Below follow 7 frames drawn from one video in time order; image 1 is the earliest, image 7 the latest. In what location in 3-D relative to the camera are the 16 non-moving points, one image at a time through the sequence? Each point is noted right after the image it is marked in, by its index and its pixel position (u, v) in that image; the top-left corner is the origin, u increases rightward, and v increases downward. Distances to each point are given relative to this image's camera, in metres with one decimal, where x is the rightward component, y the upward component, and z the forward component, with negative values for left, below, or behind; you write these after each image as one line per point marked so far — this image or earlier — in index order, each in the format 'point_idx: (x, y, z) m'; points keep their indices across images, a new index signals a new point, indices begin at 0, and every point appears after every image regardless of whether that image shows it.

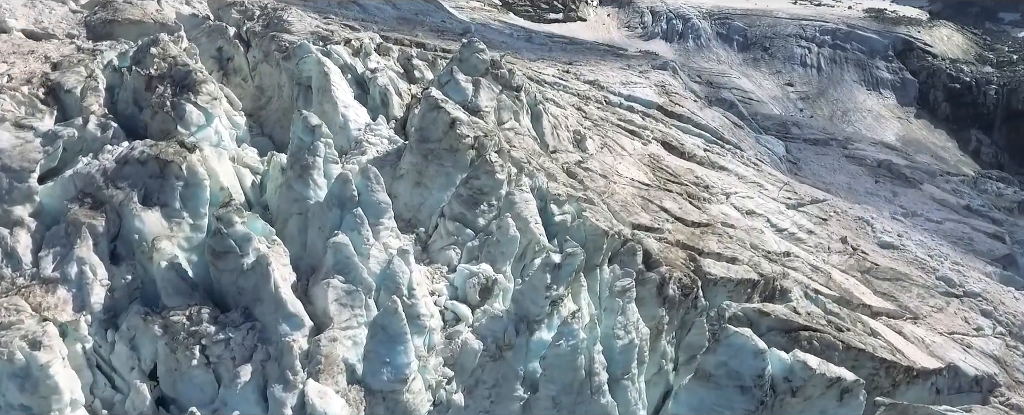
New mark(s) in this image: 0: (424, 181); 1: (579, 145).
0: (-1.3, +0.4, +9.4) m
1: (+1.5, +1.4, +14.1) m
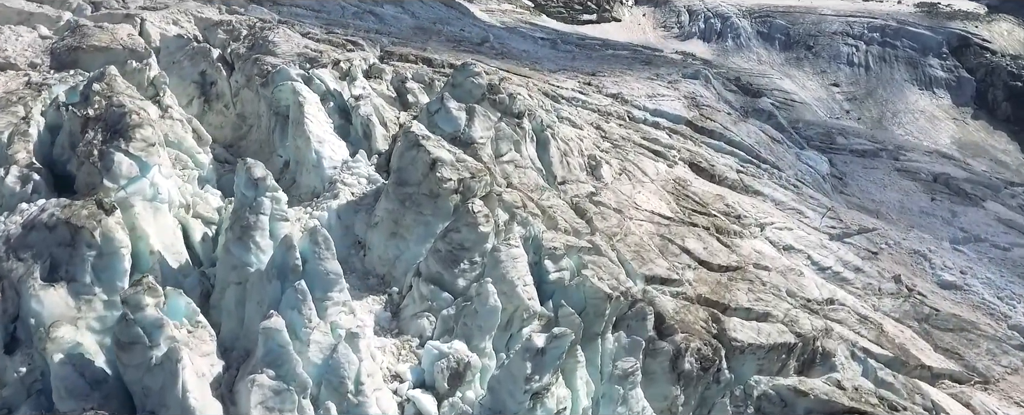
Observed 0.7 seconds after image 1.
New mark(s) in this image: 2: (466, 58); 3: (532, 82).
0: (-1.4, -0.3, +8.1) m
1: (+1.6, +0.7, +12.8) m
2: (-1.3, +4.4, +18.6) m
3: (+0.6, +3.4, +17.4) m
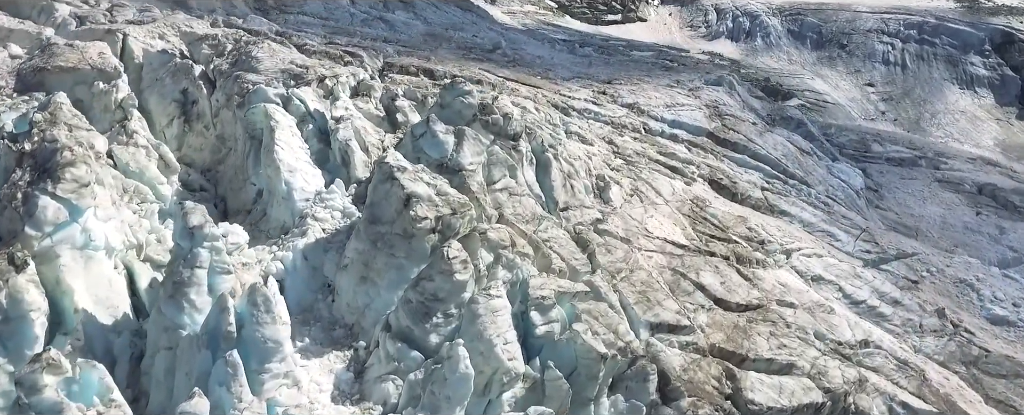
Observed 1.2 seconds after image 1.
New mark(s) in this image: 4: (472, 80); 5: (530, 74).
0: (-1.6, -0.8, +7.3) m
1: (+1.6, +0.2, +11.7) m
2: (-1.0, +3.9, +17.7) m
3: (+0.8, +3.0, +16.4) m
4: (-1.0, +3.1, +15.4) m
5: (+0.5, +4.1, +19.4) m
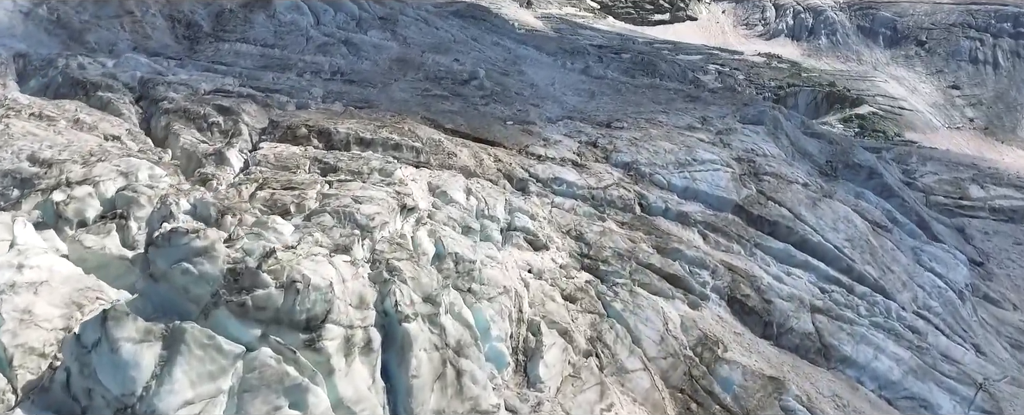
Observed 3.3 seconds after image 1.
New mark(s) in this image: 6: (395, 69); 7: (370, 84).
0: (-3.5, -2.8, +2.8) m
1: (+0.1, -1.8, +7.0) m
2: (-2.0, +1.9, +13.2) m
3: (-0.3, +0.9, +11.8) m
4: (-2.2, +1.1, +10.9) m
5: (-0.3, +2.1, +14.7) m
6: (-3.5, +4.2, +19.1) m
7: (-3.8, +3.3, +16.8) m
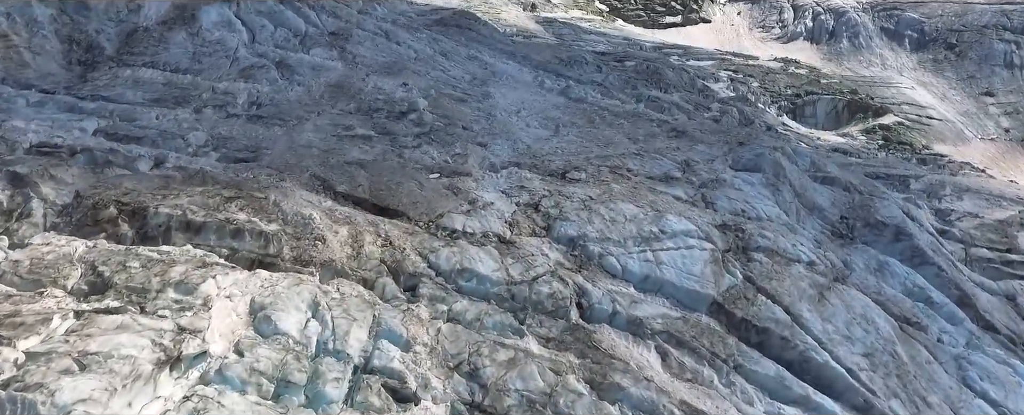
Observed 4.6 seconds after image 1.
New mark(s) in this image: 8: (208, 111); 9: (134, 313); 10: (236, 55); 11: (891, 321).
0: (-5.2, -4.2, -0.1) m
1: (-1.5, -3.2, +4.0) m
2: (-3.4, +0.5, +10.3) m
3: (-1.8, -0.4, +8.8) m
4: (-3.6, -0.3, +7.9) m
5: (-1.7, +0.7, +11.7) m
6: (-4.8, +2.8, +16.2) m
7: (-5.1, +1.9, +13.9) m
8: (-6.7, +2.2, +13.9) m
9: (-3.7, -1.0, +6.2) m
10: (-7.9, +4.3, +18.1) m
11: (+5.4, -1.7, +9.1) m
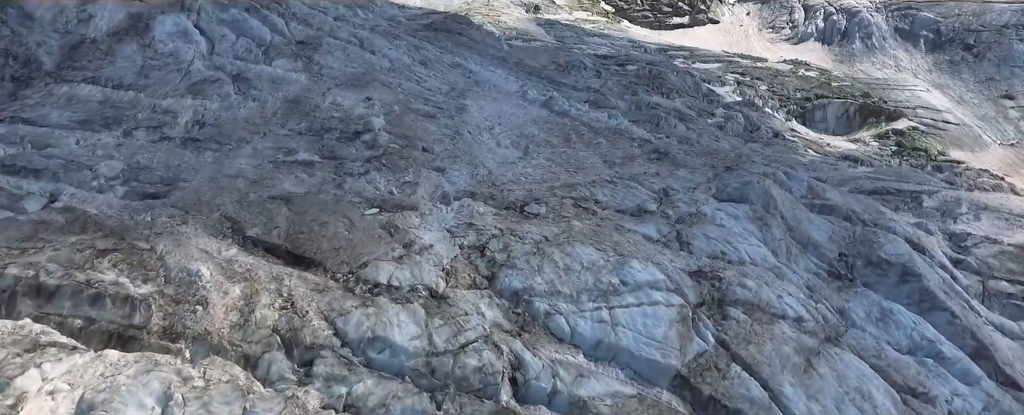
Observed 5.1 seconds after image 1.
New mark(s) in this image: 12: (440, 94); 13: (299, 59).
0: (-6.3, -4.8, -1.3) m
1: (-2.5, -3.8, +2.6) m
2: (-4.3, -0.1, +9.0) m
3: (-2.7, -1.1, +7.4) m
4: (-4.5, -0.9, +6.6) m
5: (-2.5, +0.1, +10.4) m
6: (-5.5, +2.2, +14.9) m
7: (-5.9, +1.3, +12.6) m
8: (-7.5, +1.5, +12.7) m
9: (-4.6, -1.7, +4.9) m
10: (-8.6, +3.7, +16.8) m
11: (+4.5, -2.3, +7.6) m
12: (-2.3, +3.5, +19.6) m
13: (-6.4, +4.4, +18.9) m
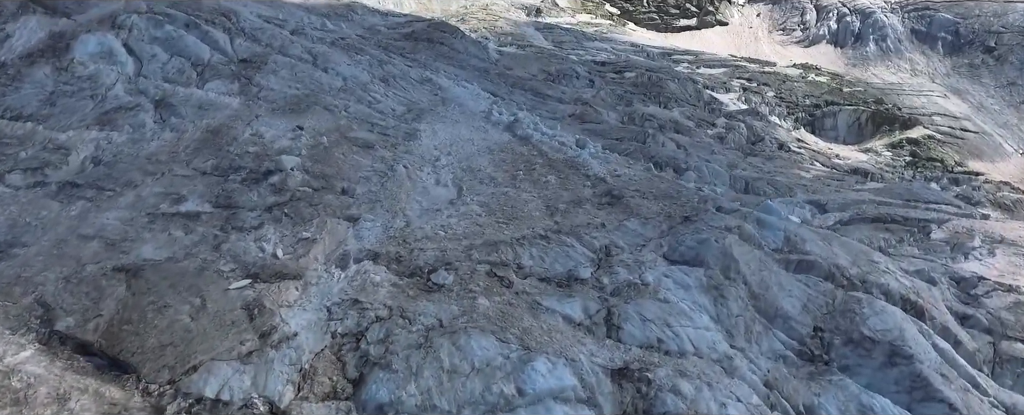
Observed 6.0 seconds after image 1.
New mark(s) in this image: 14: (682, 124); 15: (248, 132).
0: (-7.9, -5.8, -2.9) m
1: (-4.0, -4.8, +1.0) m
2: (-5.7, -1.1, +7.3) m
3: (-4.1, -2.0, +5.7) m
4: (-6.0, -1.9, +5.0) m
5: (-3.9, -0.9, +8.7) m
6: (-6.8, +1.2, +13.3) m
7: (-7.2, +0.3, +11.0) m
8: (-8.8, +0.6, +11.1) m
9: (-6.1, -2.6, +3.3) m
10: (-9.8, +2.8, +15.3) m
11: (+3.0, -3.3, +5.8) m
12: (-3.4, +2.6, +17.9) m
13: (-7.5, +3.5, +17.3) m
14: (+3.9, +1.8, +17.3) m
15: (-5.8, +1.7, +14.3) m
